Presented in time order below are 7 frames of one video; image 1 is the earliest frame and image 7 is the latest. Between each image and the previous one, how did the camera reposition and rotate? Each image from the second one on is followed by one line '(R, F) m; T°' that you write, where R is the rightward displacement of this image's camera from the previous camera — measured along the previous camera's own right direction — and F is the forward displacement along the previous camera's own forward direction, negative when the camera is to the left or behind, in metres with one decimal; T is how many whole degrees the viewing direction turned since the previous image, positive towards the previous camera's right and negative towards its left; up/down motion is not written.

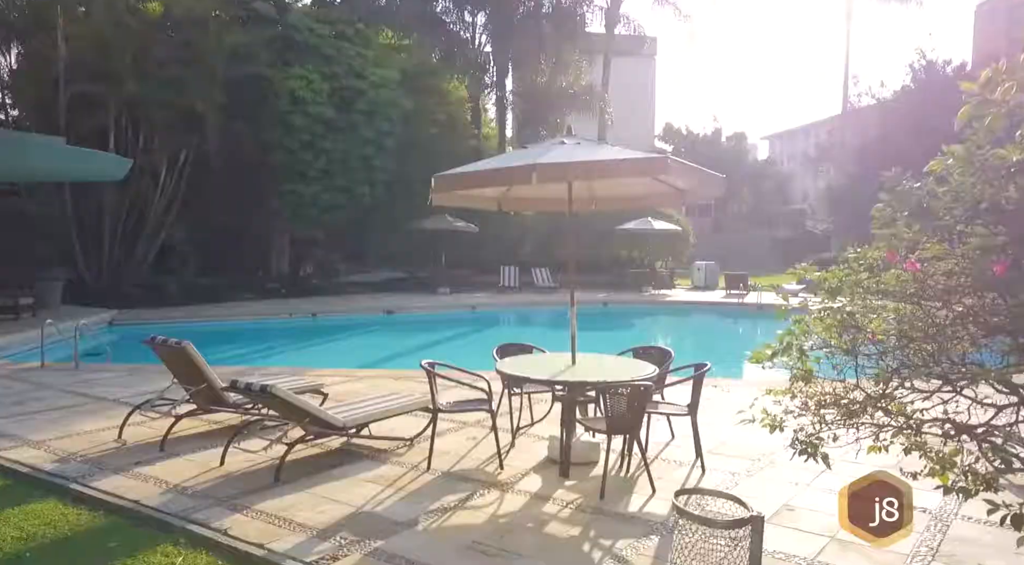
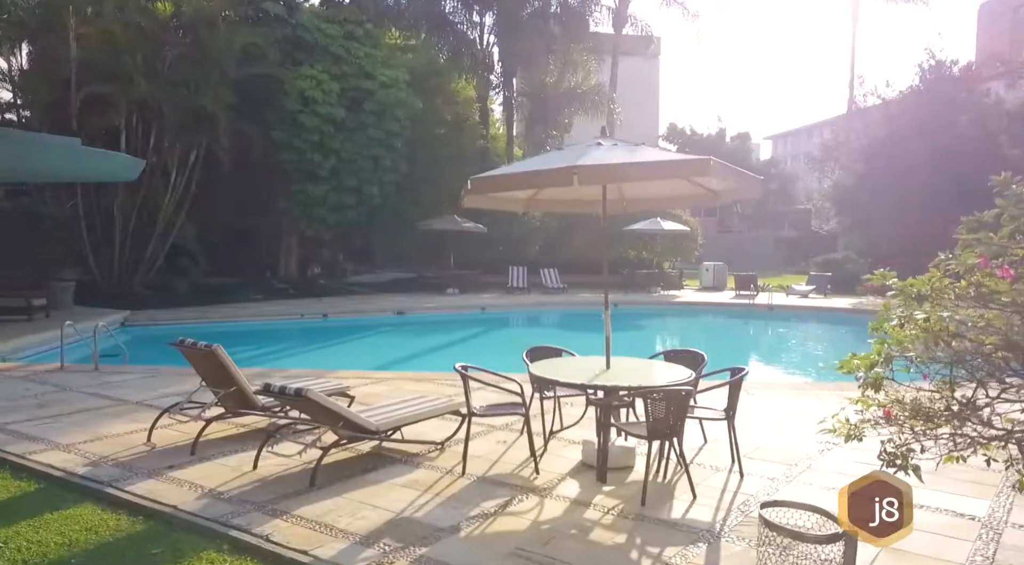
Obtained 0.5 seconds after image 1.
(-0.2, 0.0) m; 0°
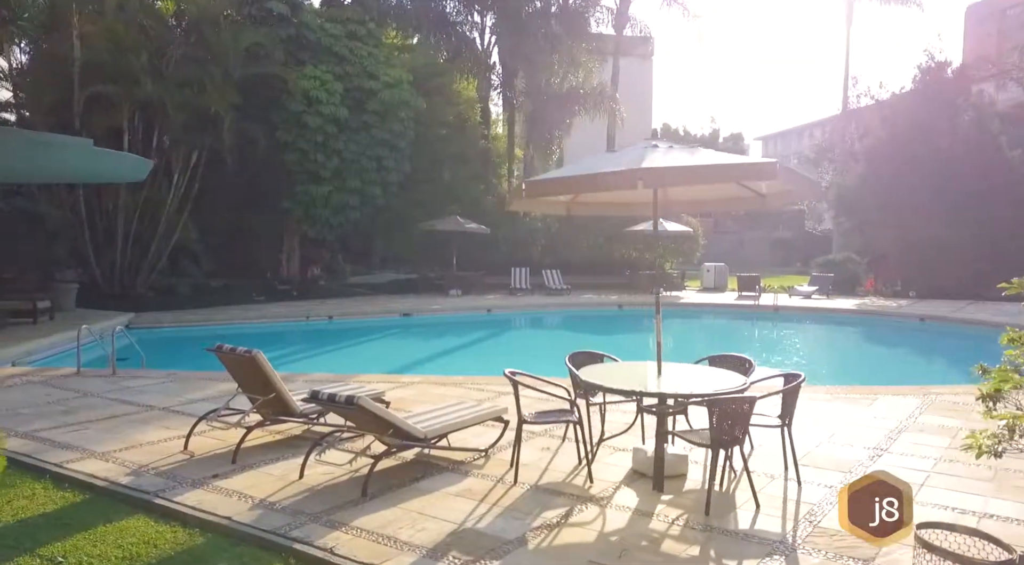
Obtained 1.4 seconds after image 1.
(-0.4, +0.1) m; +1°
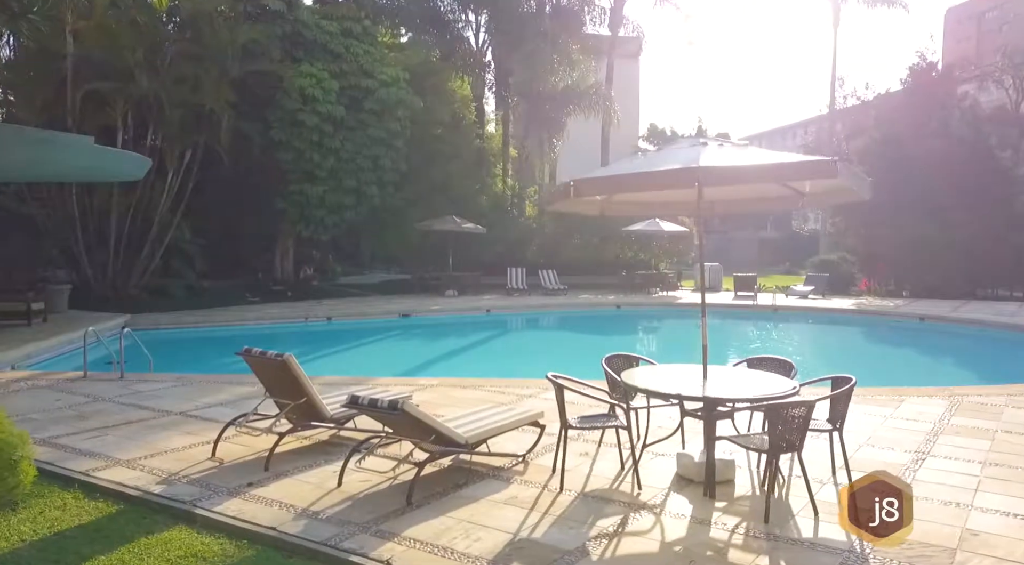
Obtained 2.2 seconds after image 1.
(-0.4, +0.1) m; +1°
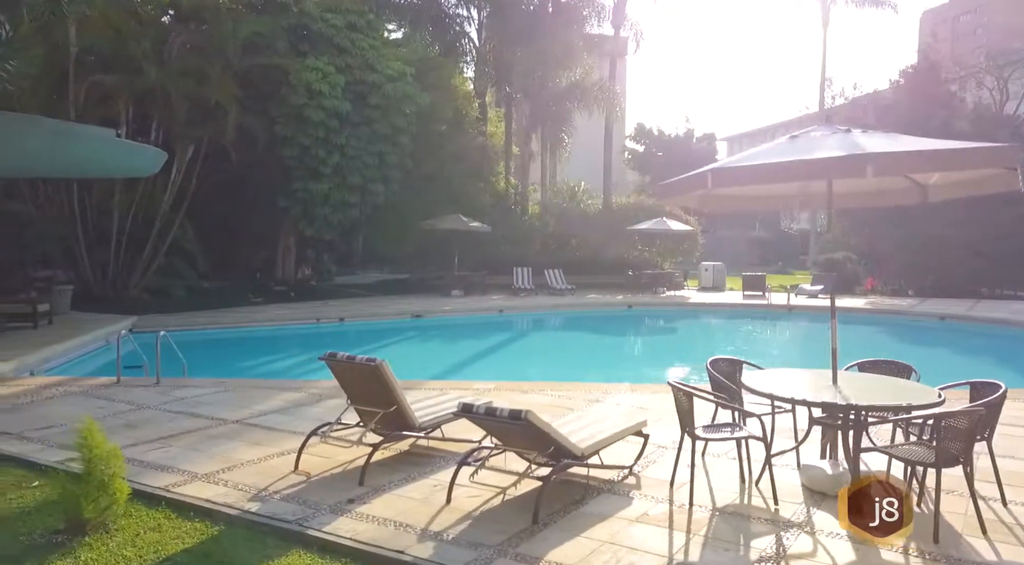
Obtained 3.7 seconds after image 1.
(-0.8, +0.3) m; +2°
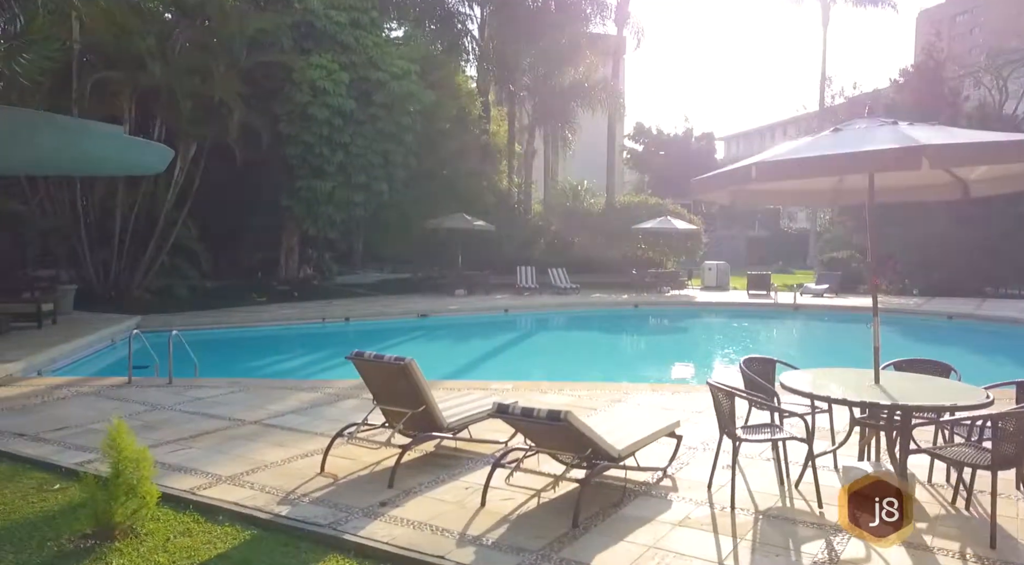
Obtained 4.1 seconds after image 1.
(-0.2, +0.1) m; 0°
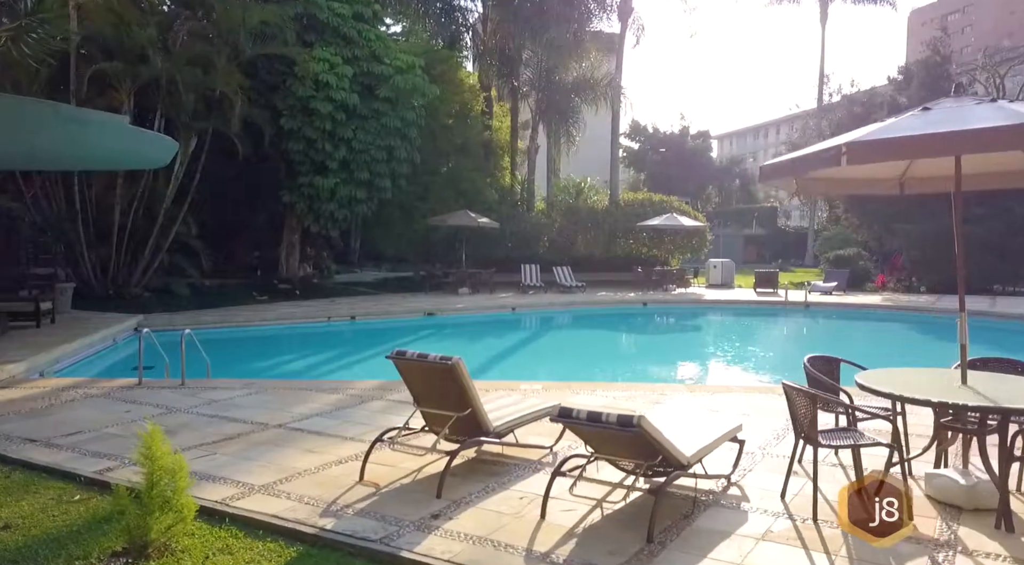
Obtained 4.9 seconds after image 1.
(-0.4, +0.3) m; +1°
